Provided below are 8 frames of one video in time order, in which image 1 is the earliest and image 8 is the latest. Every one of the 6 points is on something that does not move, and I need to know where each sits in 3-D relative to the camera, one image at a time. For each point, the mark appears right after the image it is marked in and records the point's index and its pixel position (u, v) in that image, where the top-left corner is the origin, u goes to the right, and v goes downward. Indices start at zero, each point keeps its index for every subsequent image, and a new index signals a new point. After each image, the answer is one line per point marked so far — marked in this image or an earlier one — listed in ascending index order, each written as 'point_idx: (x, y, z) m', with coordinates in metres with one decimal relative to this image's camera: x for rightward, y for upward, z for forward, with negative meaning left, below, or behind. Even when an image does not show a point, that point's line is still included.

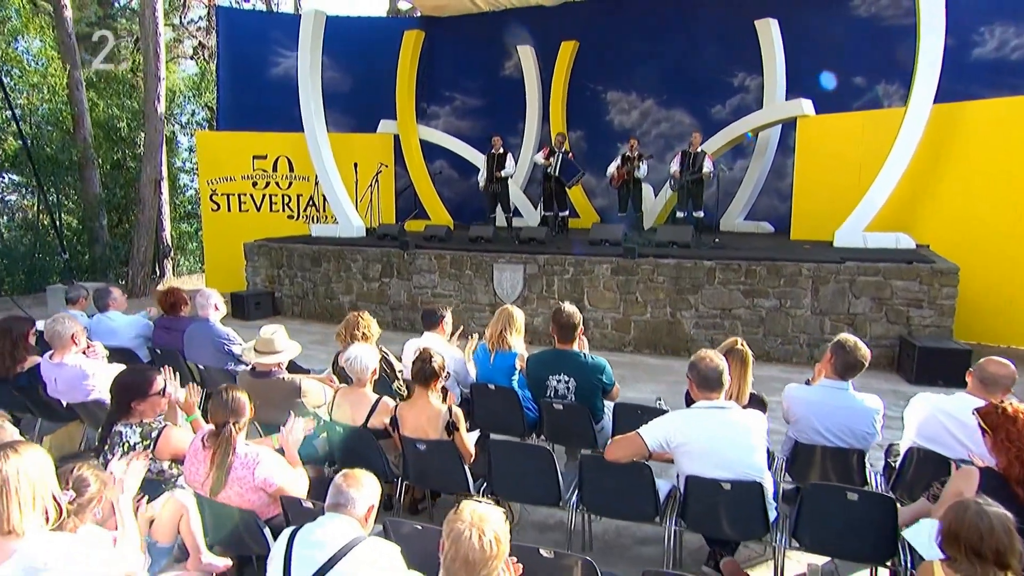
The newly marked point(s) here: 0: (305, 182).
0: (-2.3, +1.2, +8.8) m
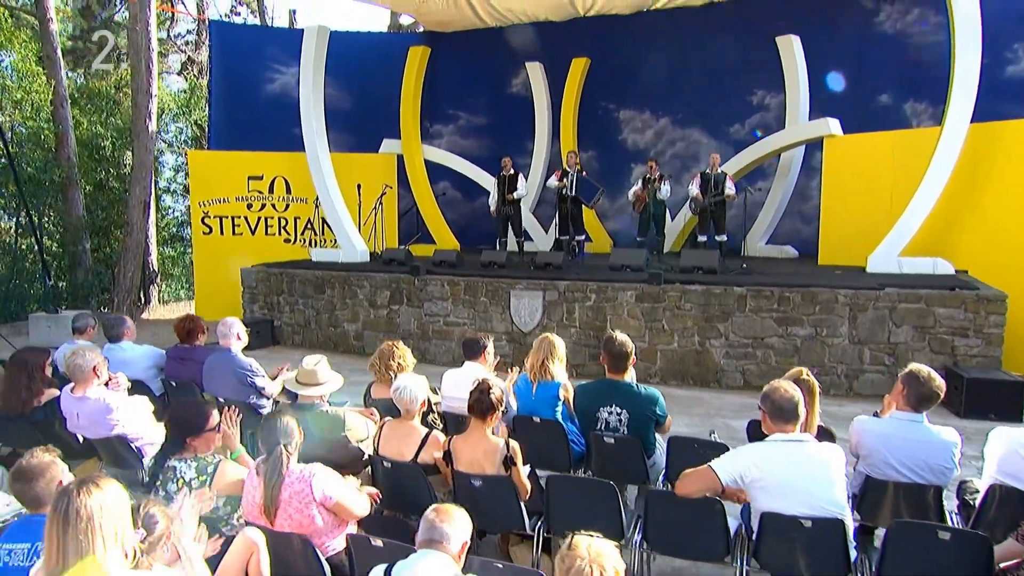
0: (-2.2, +0.9, +8.4) m
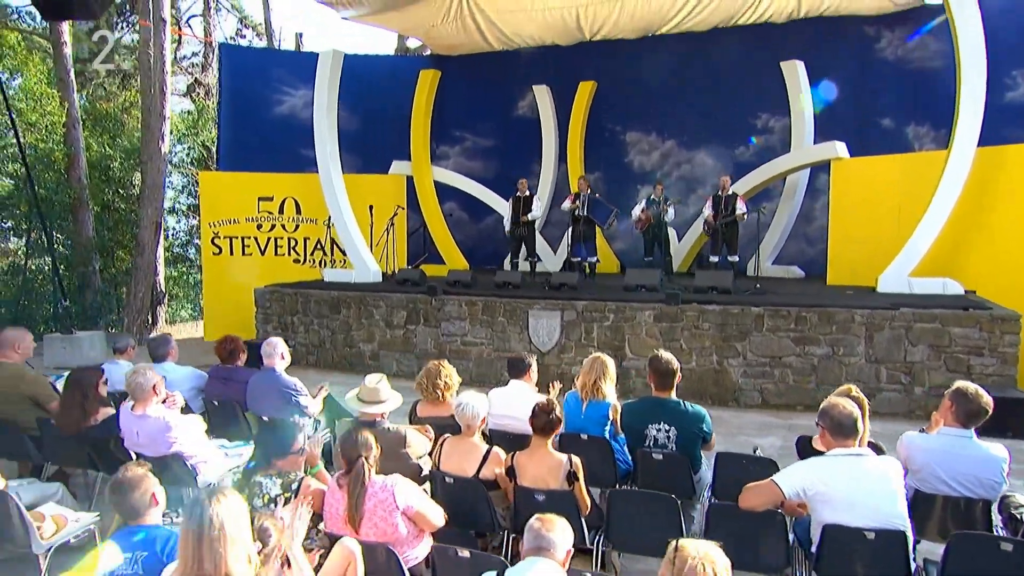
0: (-2.1, +0.7, +8.4) m
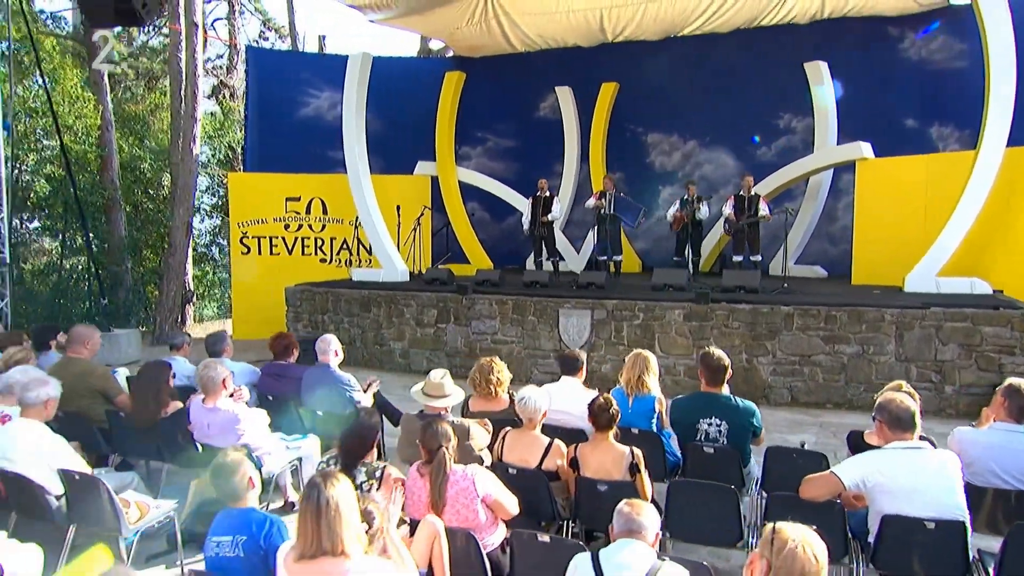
0: (-1.8, +0.7, +8.5) m
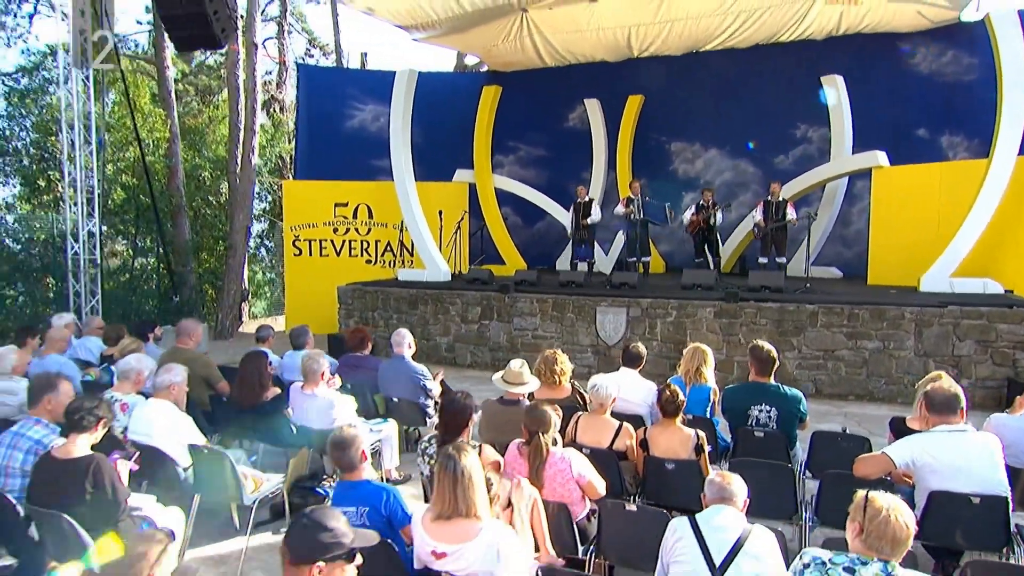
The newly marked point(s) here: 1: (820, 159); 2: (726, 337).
0: (-1.4, +0.7, +8.9) m
1: (+3.5, +1.5, +9.1) m
2: (+1.9, -0.5, +7.3) m
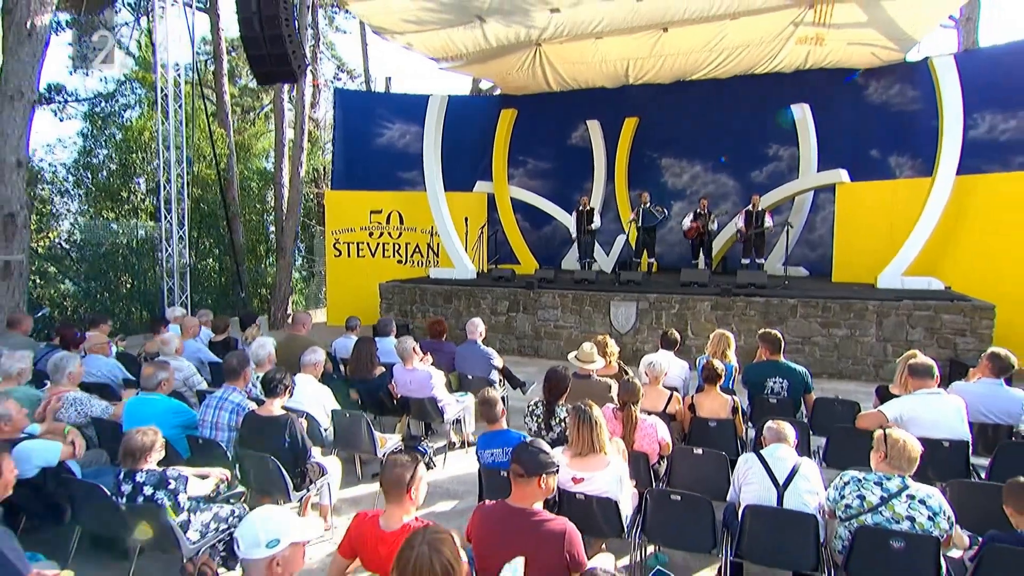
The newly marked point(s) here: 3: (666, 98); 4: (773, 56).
0: (-1.2, +0.7, +10.0) m
1: (+3.7, +1.5, +10.6) m
2: (+2.3, -0.4, +8.6) m
3: (+2.2, +2.7, +11.1) m
4: (+3.3, +2.9, +10.0) m
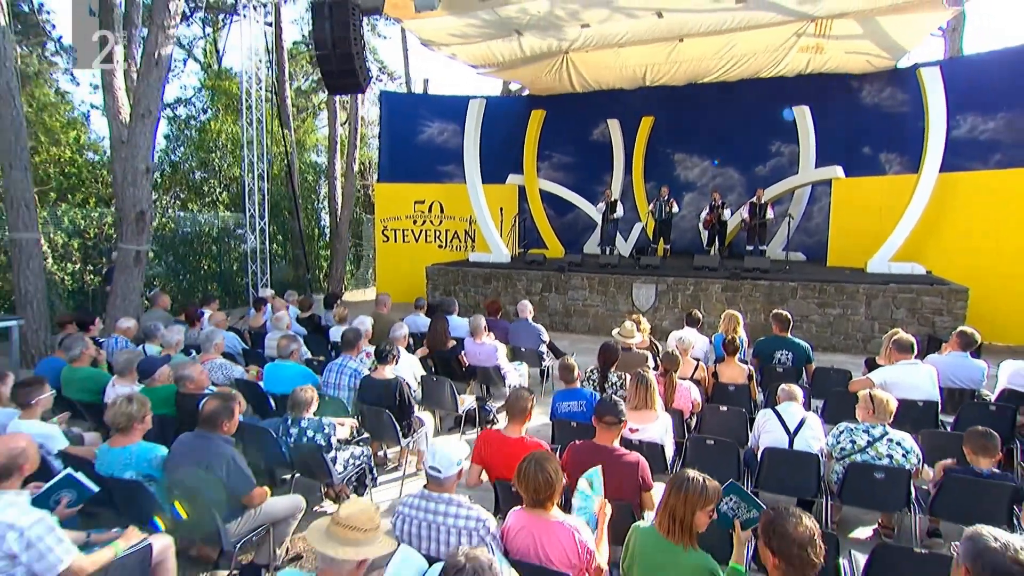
0: (-0.8, +1.0, +11.2) m
1: (+4.1, +1.8, +11.8) m
2: (+2.7, -0.2, +9.9) m
3: (+2.6, +2.9, +12.3) m
4: (+3.7, +3.1, +11.1) m
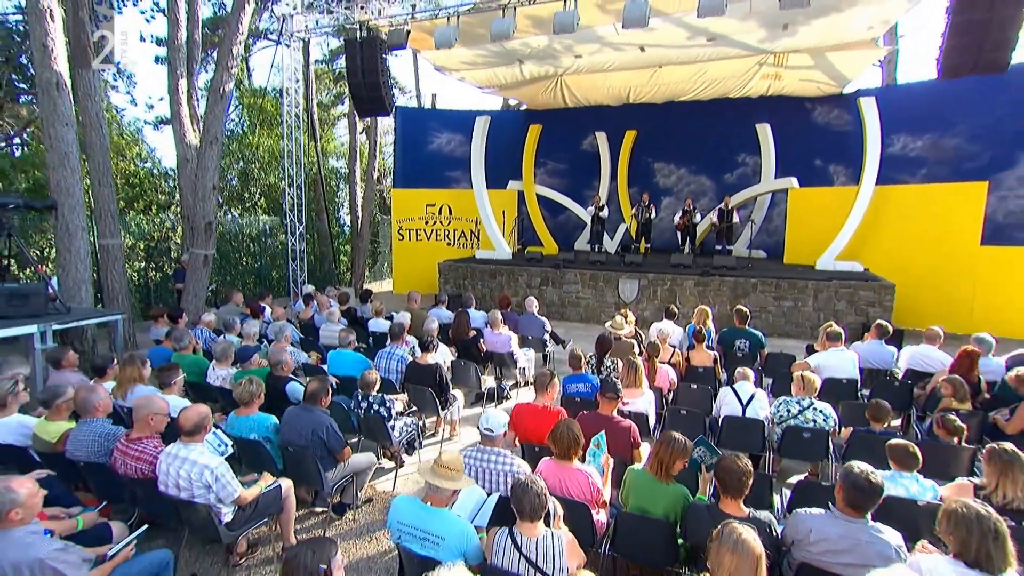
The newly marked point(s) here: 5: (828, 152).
0: (-0.8, +1.1, +12.7) m
1: (+4.1, +1.9, +13.4) m
2: (+2.7, -0.1, +11.5) m
3: (+2.5, +3.1, +13.8) m
4: (+3.7, +3.2, +12.7) m
5: (+5.2, +2.2, +12.9) m
